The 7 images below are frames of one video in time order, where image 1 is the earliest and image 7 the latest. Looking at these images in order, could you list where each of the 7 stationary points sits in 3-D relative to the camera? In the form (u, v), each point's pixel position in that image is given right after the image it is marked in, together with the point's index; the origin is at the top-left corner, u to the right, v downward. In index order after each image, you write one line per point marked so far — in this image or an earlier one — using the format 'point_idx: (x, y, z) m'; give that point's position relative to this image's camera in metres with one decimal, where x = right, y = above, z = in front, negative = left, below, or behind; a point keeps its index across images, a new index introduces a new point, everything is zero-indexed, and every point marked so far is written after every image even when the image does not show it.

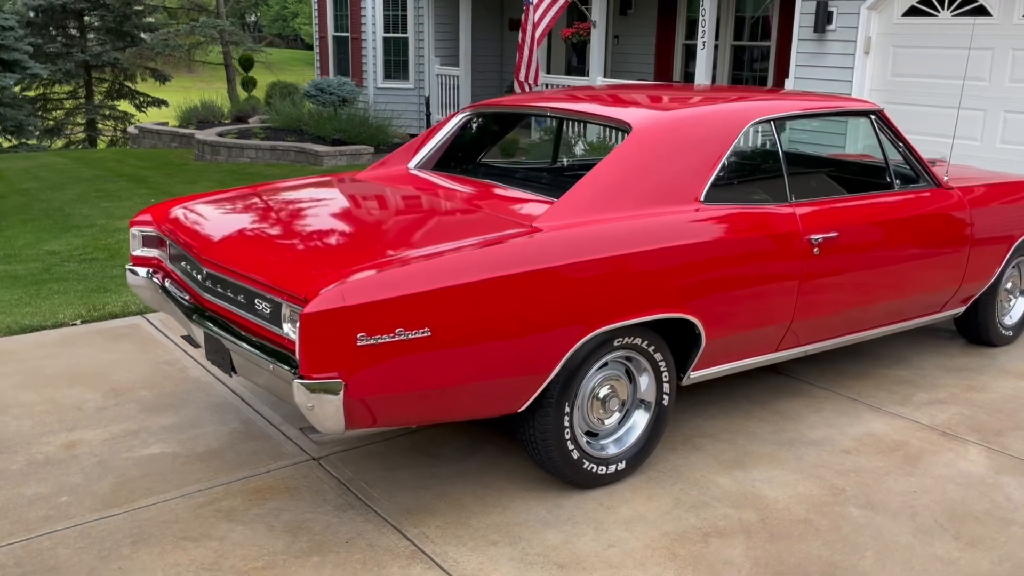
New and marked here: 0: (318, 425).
0: (-0.7, -0.4, +2.9) m
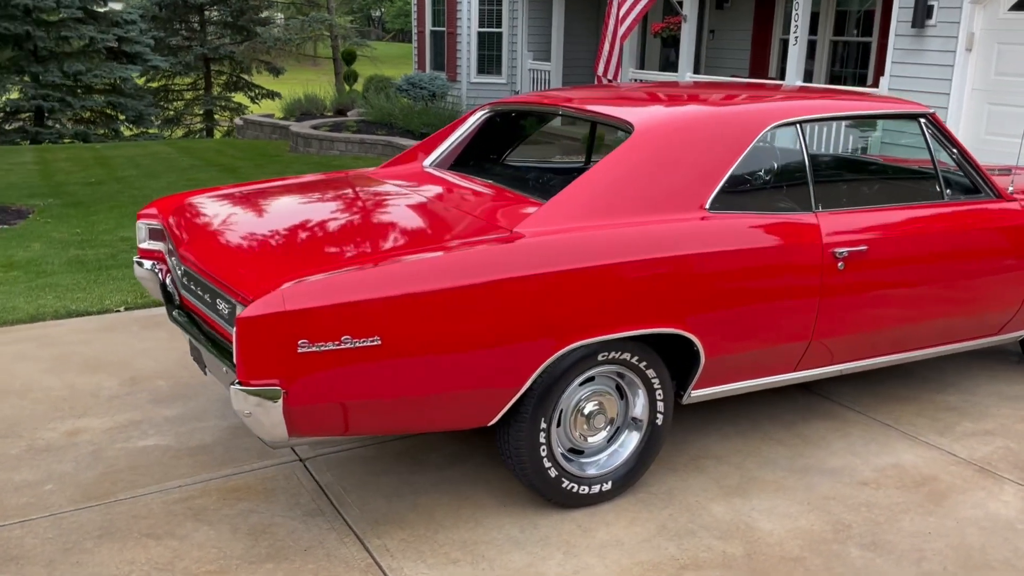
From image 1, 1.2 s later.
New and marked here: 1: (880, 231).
0: (-0.8, -0.4, +2.8) m
1: (+1.5, +0.2, +3.8) m
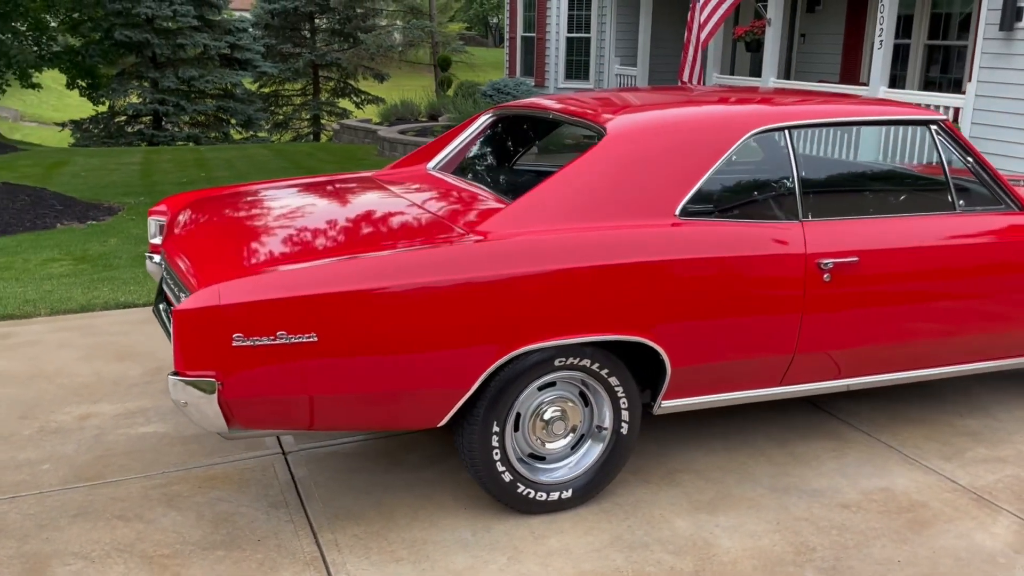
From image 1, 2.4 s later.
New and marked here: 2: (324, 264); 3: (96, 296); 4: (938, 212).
0: (-1.0, -0.4, +2.9) m
1: (+1.4, +0.2, +3.7) m
2: (-0.6, +0.1, +3.0) m
3: (-2.8, -0.1, +6.4) m
4: (+1.8, +0.3, +3.9) m
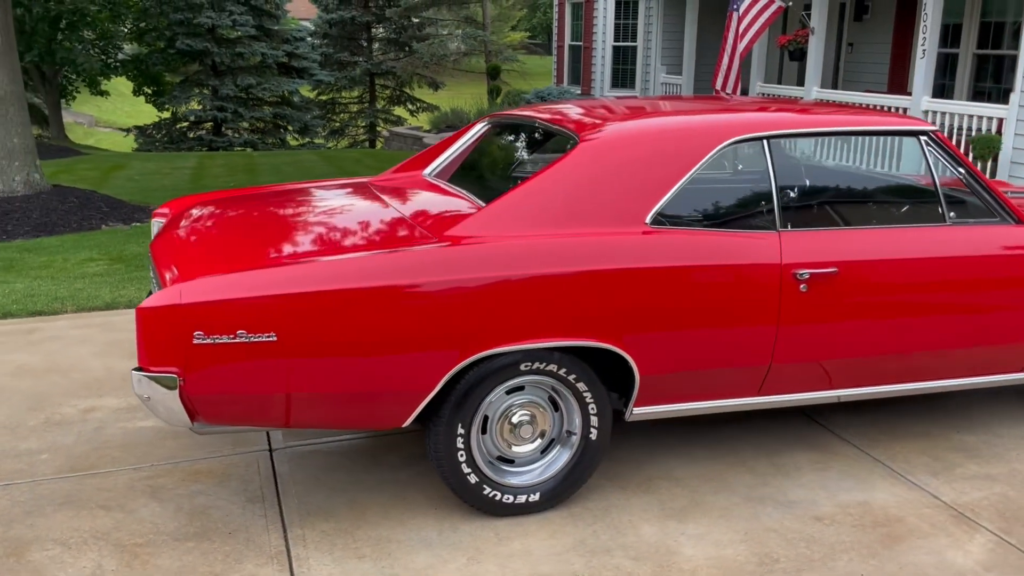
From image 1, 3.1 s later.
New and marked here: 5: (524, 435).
0: (-1.2, -0.4, +3.0) m
1: (+1.3, +0.1, +3.6) m
2: (-0.7, +0.1, +3.1) m
3: (-2.7, 0.0, +6.6) m
4: (+1.7, +0.3, +3.8) m
5: (0.0, -0.5, +3.4) m
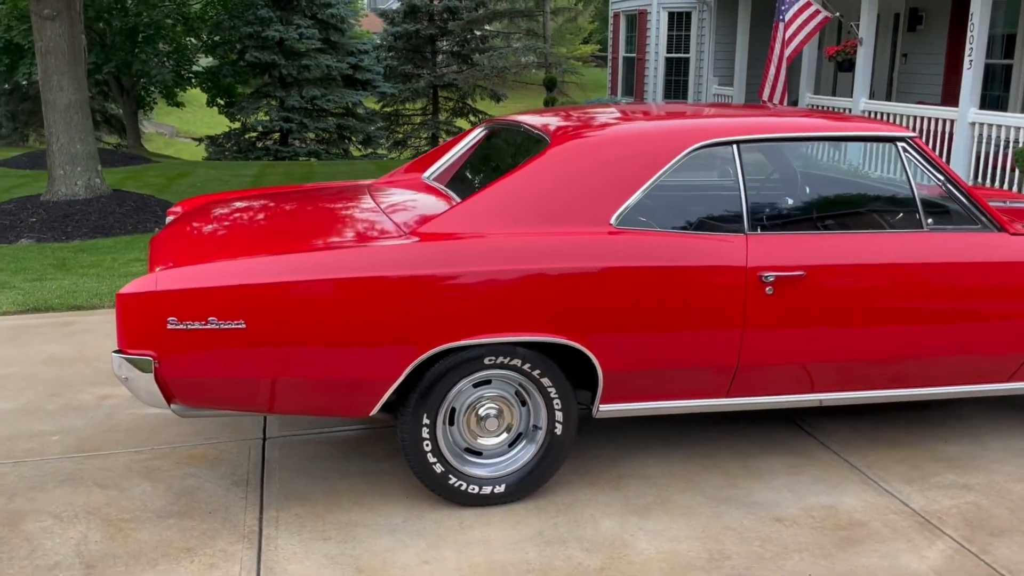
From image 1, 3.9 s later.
0: (-1.3, -0.4, +3.2) m
1: (+1.2, +0.1, +3.7) m
2: (-0.9, +0.1, +3.3) m
3: (-2.6, 0.0, +6.9) m
4: (+1.6, +0.2, +3.8) m
5: (-0.1, -0.5, +3.5) m
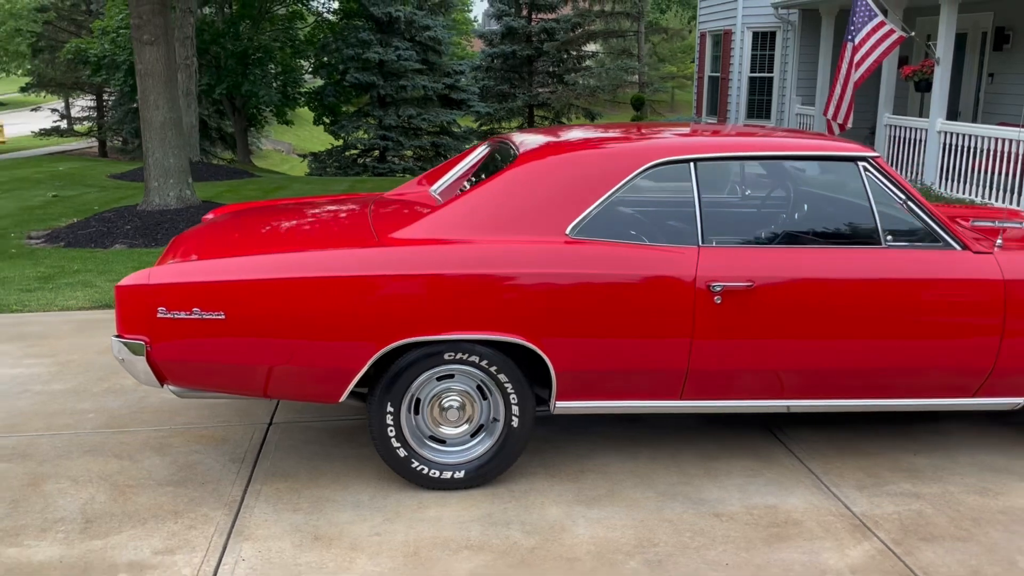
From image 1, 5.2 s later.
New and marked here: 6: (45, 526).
0: (-1.5, -0.3, +3.7) m
1: (+1.1, +0.1, +3.8) m
2: (-1.0, +0.1, +3.7) m
3: (-2.4, 0.0, +7.5) m
4: (+1.5, +0.2, +4.0) m
5: (-0.2, -0.5, +3.8) m
6: (-1.8, -0.9, +3.6) m
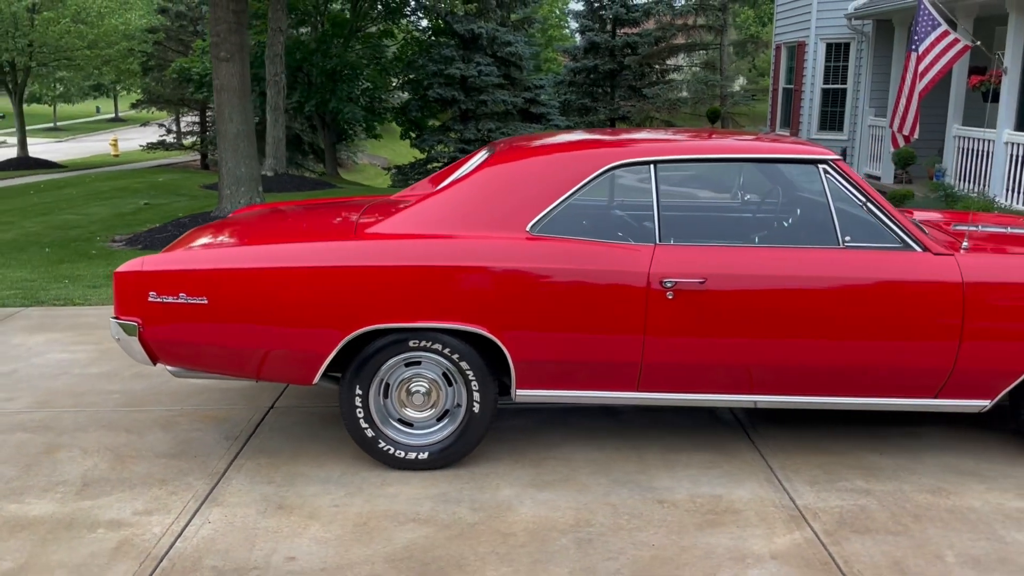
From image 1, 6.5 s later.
0: (-1.7, -0.3, +4.1) m
1: (+0.9, +0.1, +4.0) m
2: (-1.2, +0.2, +4.0) m
3: (-2.1, 0.0, +7.9) m
4: (+1.3, +0.2, +4.1) m
5: (-0.4, -0.5, +4.1) m
6: (-2.0, -0.8, +4.0) m
